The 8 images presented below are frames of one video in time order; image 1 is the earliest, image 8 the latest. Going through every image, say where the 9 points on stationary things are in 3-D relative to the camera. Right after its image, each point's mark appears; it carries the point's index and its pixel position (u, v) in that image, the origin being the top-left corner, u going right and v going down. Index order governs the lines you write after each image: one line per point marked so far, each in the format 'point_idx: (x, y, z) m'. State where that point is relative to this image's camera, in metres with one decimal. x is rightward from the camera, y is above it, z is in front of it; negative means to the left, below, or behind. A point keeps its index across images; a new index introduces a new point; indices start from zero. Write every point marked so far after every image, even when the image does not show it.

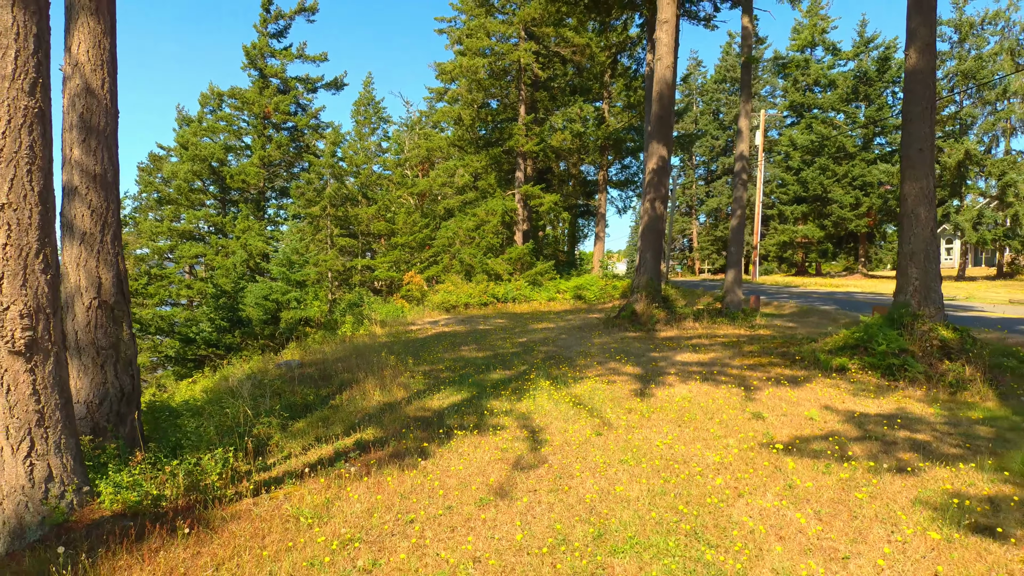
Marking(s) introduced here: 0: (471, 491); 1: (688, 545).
0: (-0.3, -1.4, +4.4) m
1: (+0.9, -1.4, +3.5) m
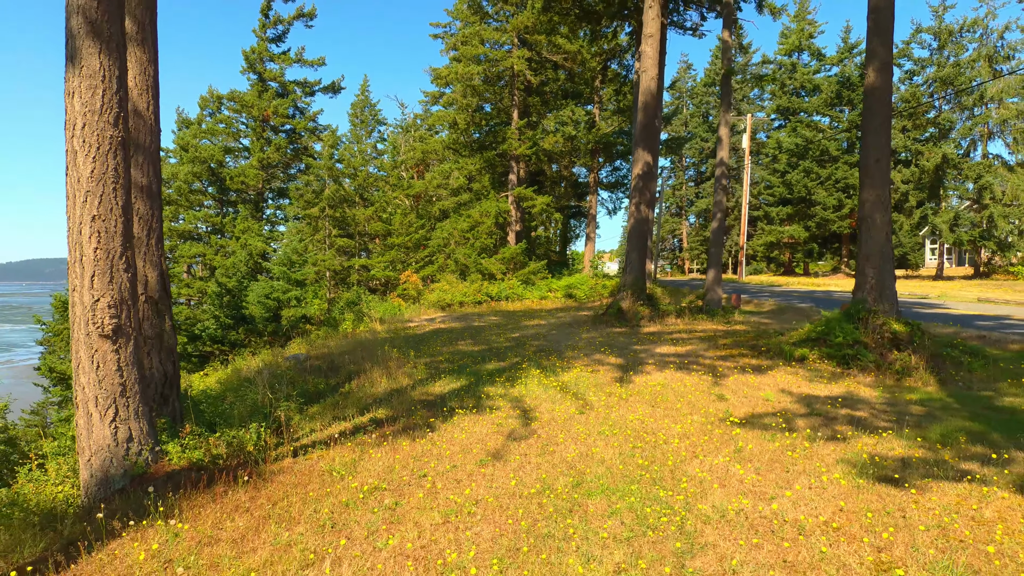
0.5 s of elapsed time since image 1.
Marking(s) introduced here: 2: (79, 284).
0: (-0.3, -1.4, +5.3) m
1: (+0.9, -1.4, +4.3) m
2: (-2.8, 0.0, +4.2) m
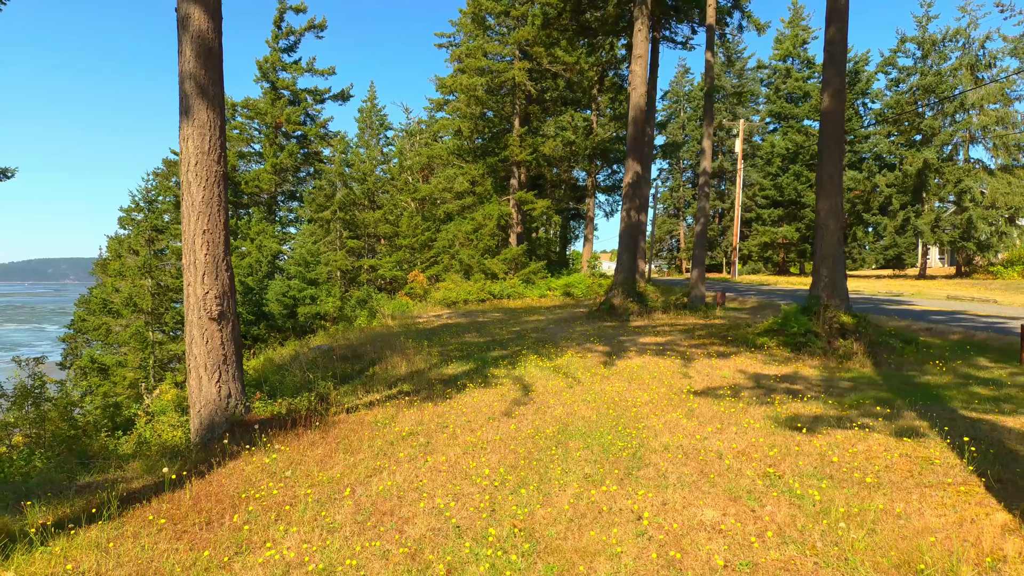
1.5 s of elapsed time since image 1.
0: (-0.3, -1.3, +6.7) m
1: (+0.9, -1.3, +5.8) m
2: (-2.8, 0.0, +5.7) m
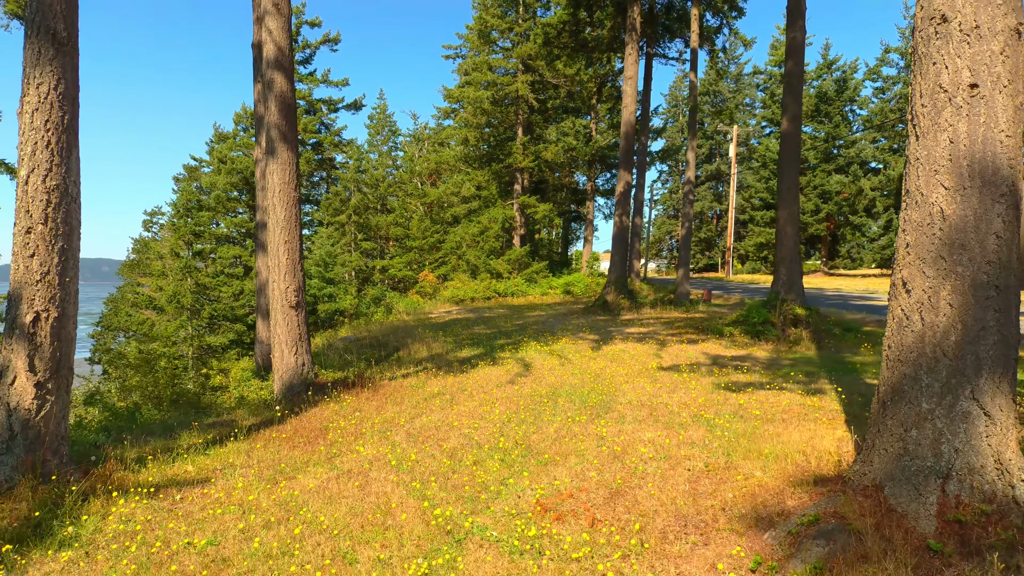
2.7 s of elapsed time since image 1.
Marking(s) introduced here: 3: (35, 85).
0: (-0.3, -1.3, +8.6) m
1: (+0.9, -1.3, +7.7) m
2: (-2.8, +0.1, +7.6) m
3: (-3.4, +1.5, +4.6) m
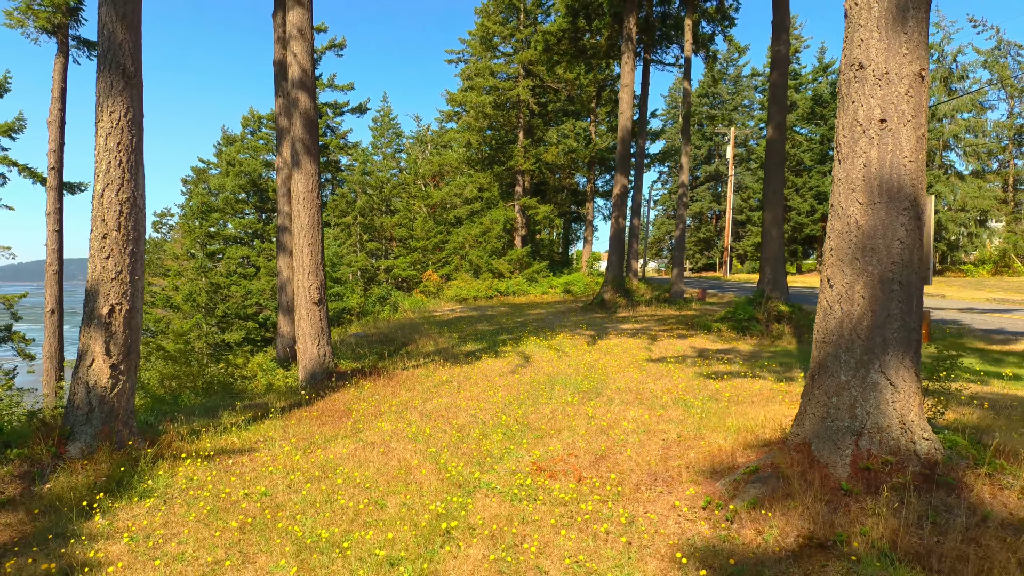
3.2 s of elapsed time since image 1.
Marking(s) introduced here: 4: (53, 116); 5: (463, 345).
0: (-0.3, -1.2, +9.5) m
1: (+1.0, -1.2, +8.5) m
2: (-2.8, +0.1, +8.5) m
3: (-3.4, +1.5, +5.4) m
4: (-10.5, +4.0, +14.7) m
5: (-1.0, -1.1, +12.8) m
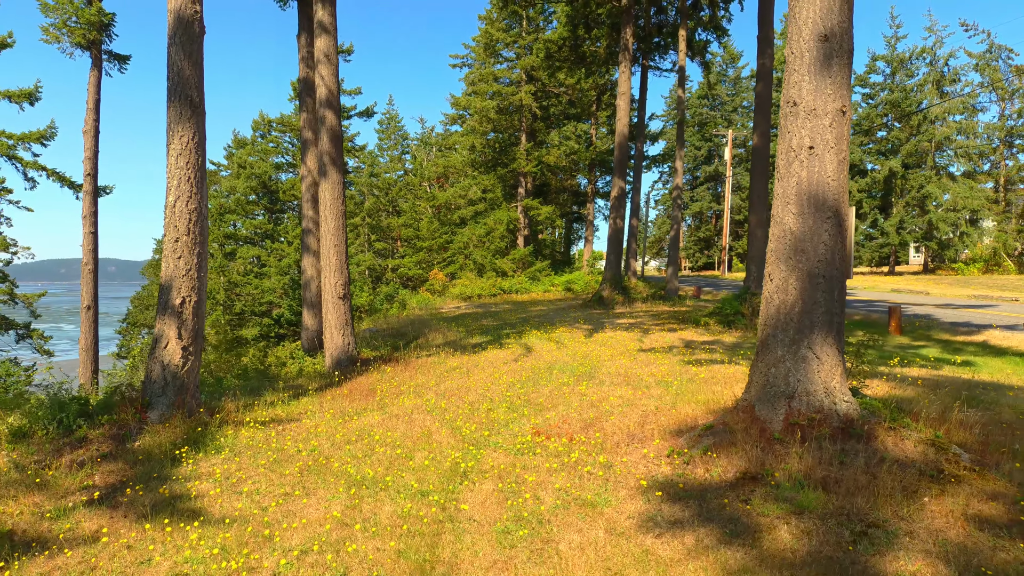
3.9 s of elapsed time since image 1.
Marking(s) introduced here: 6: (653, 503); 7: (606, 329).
0: (-0.2, -1.2, +10.5) m
1: (+1.0, -1.2, +9.6) m
2: (-2.7, +0.2, +9.6) m
3: (-3.4, +1.5, +6.5) m
4: (-10.5, +4.0, +15.9) m
5: (-0.9, -1.1, +13.9) m
6: (+1.0, -1.5, +4.4) m
7: (+2.1, -0.9, +14.3) m
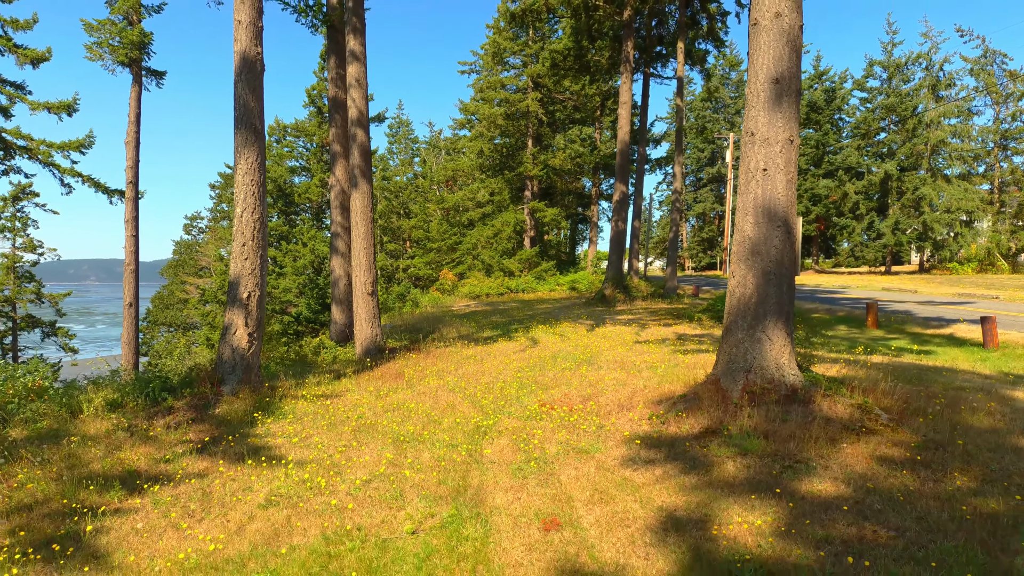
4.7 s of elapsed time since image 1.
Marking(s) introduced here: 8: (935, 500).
0: (-0.1, -1.1, +11.8) m
1: (+1.2, -1.1, +10.9) m
2: (-2.6, +0.2, +10.8) m
3: (-3.3, +1.6, +7.8) m
4: (-10.3, +4.0, +17.2) m
5: (-0.7, -1.0, +15.2) m
6: (+1.1, -1.4, +5.7) m
7: (+2.3, -0.9, +15.5) m
8: (+2.9, -1.5, +4.4) m
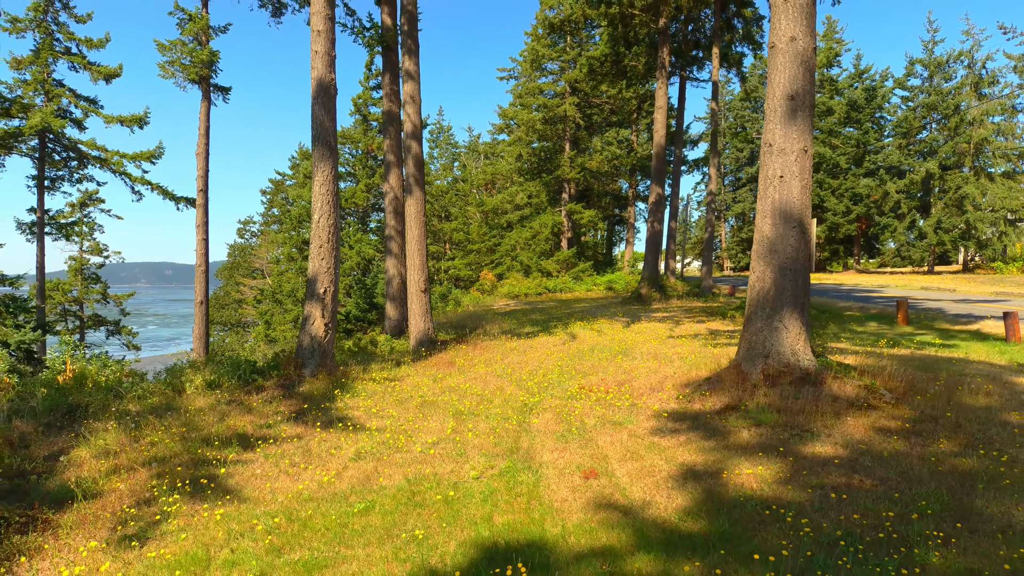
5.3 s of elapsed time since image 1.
0: (+0.7, -1.1, +12.7) m
1: (+1.9, -1.1, +11.7) m
2: (-1.8, +0.3, +11.9) m
3: (-2.7, +1.6, +8.9) m
4: (-9.1, +4.1, +18.7) m
5: (+0.3, -1.0, +16.1) m
6: (+1.5, -1.4, +6.5) m
7: (+3.3, -0.8, +16.3) m
8: (+3.3, -1.4, +5.2) m
